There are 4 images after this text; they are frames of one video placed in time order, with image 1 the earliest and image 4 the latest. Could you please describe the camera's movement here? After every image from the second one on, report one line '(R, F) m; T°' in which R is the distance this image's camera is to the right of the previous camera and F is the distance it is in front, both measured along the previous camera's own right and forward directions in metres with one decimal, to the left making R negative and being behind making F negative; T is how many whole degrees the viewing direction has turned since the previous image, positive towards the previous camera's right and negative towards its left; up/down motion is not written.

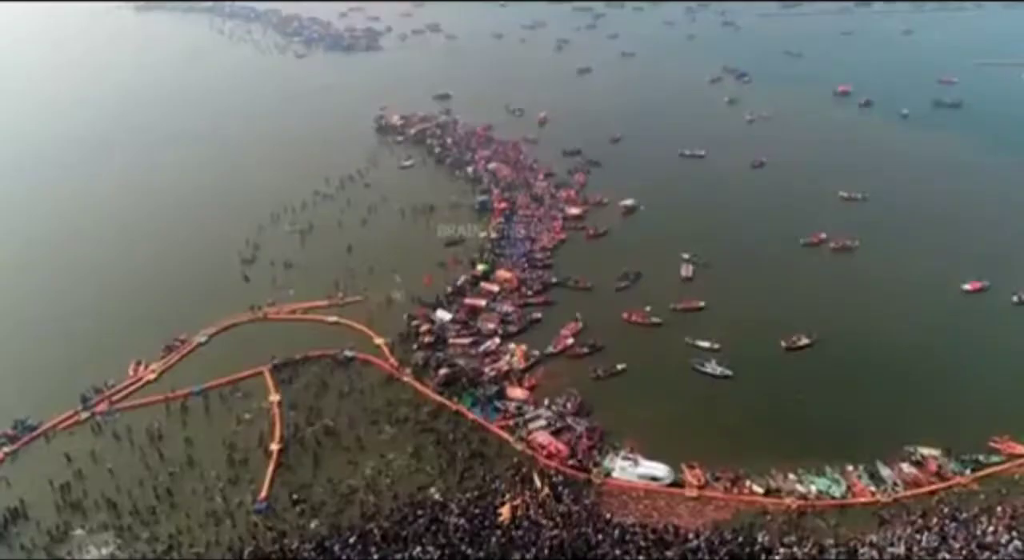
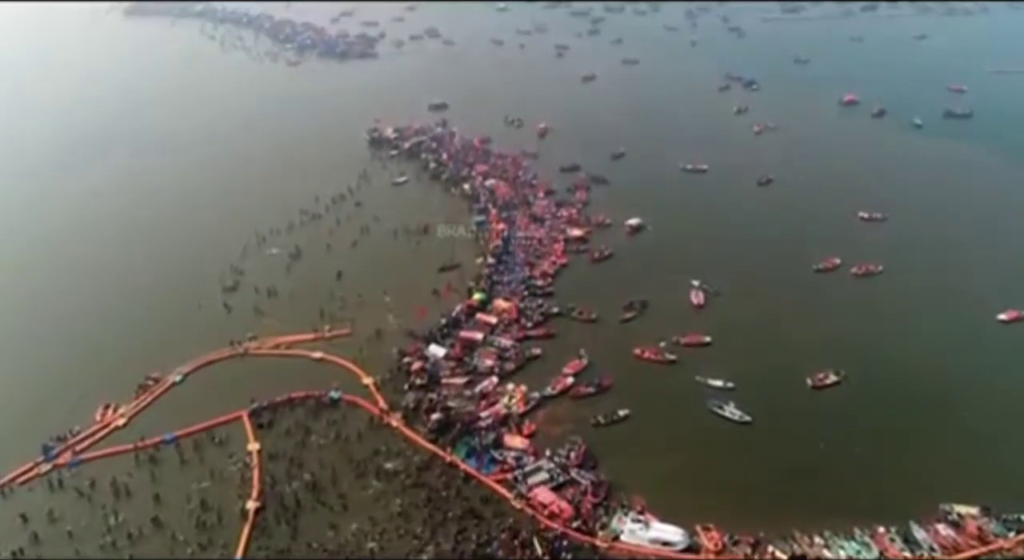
(0.0, +1.1) m; 0°
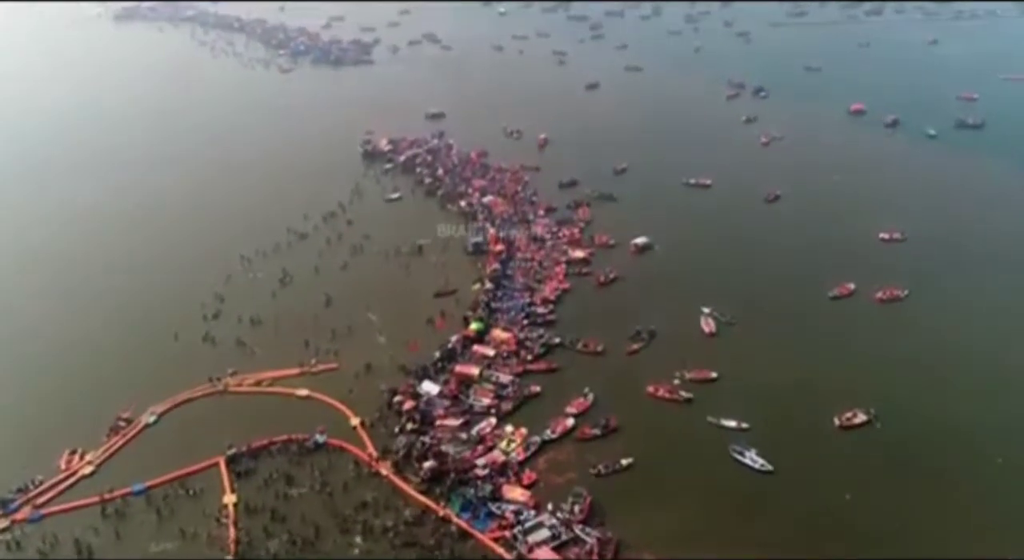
(0.0, +1.0) m; 0°
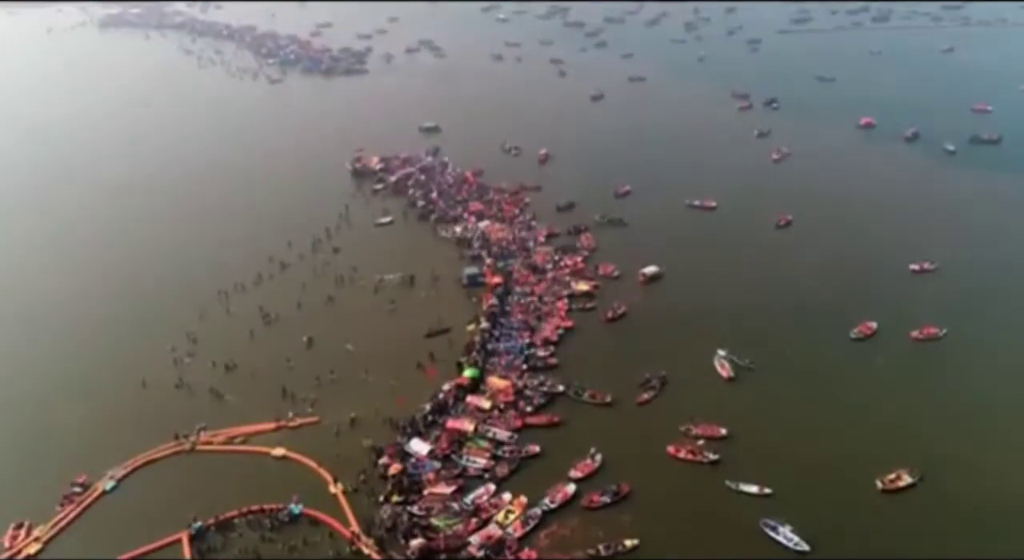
(0.0, +1.4) m; 0°
